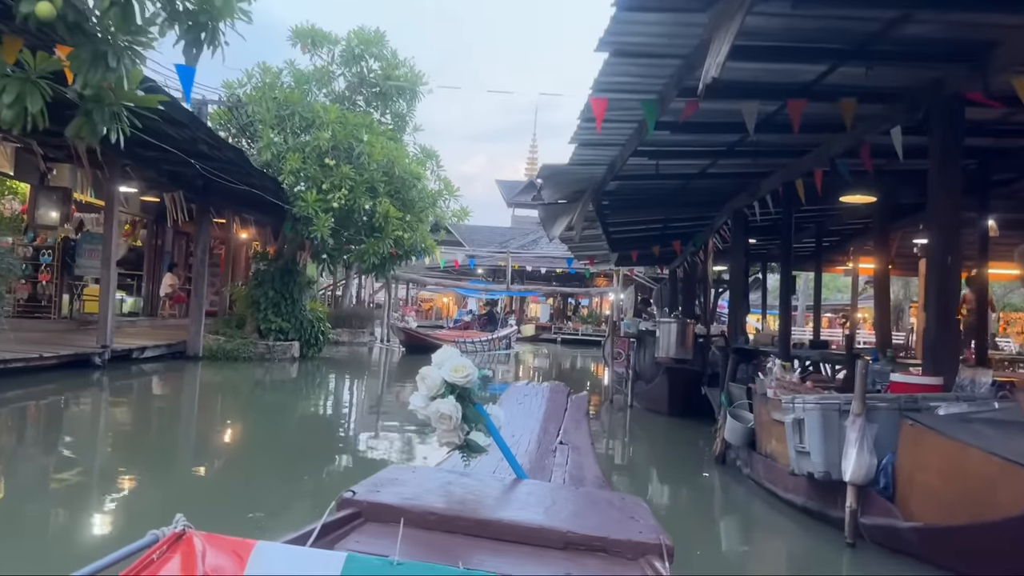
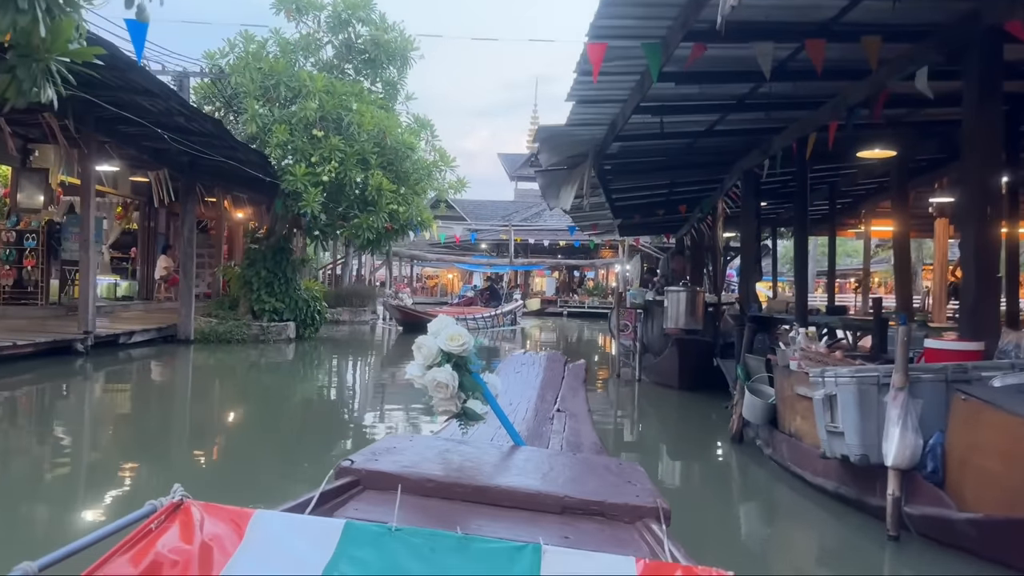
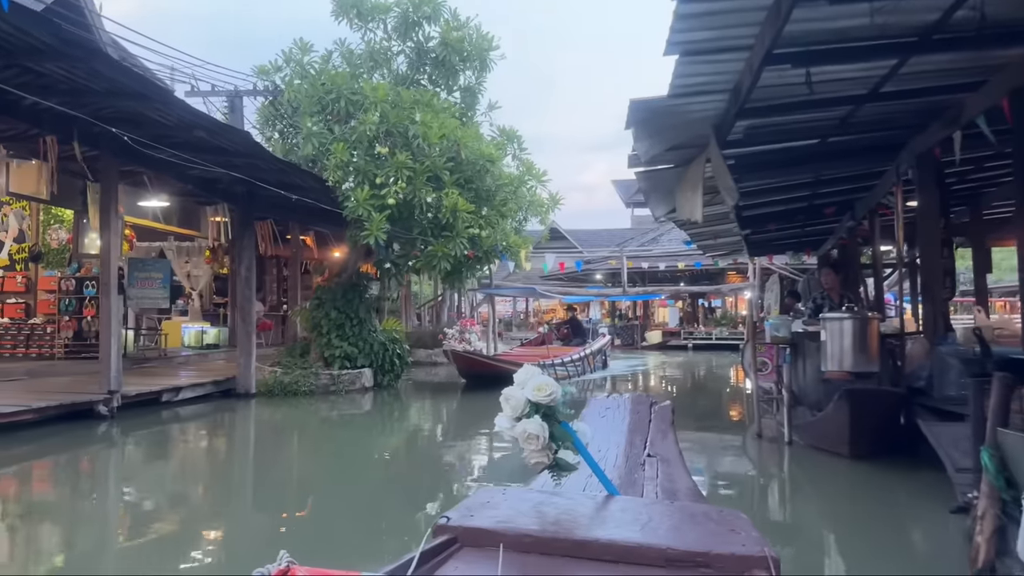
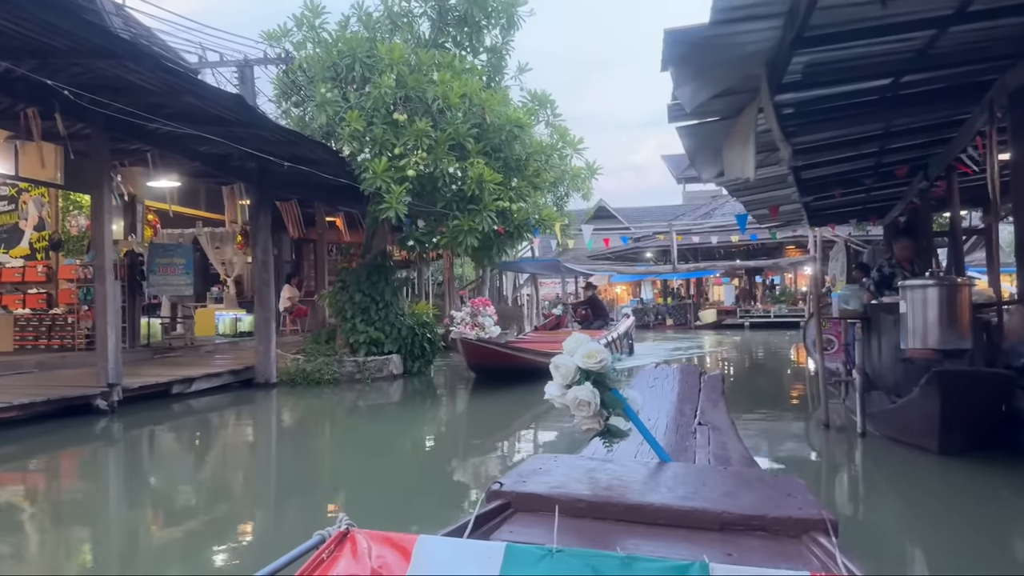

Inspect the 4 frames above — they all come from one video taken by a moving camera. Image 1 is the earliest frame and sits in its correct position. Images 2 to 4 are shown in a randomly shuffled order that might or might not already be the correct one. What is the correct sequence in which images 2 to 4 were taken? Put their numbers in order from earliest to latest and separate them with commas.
2, 3, 4
